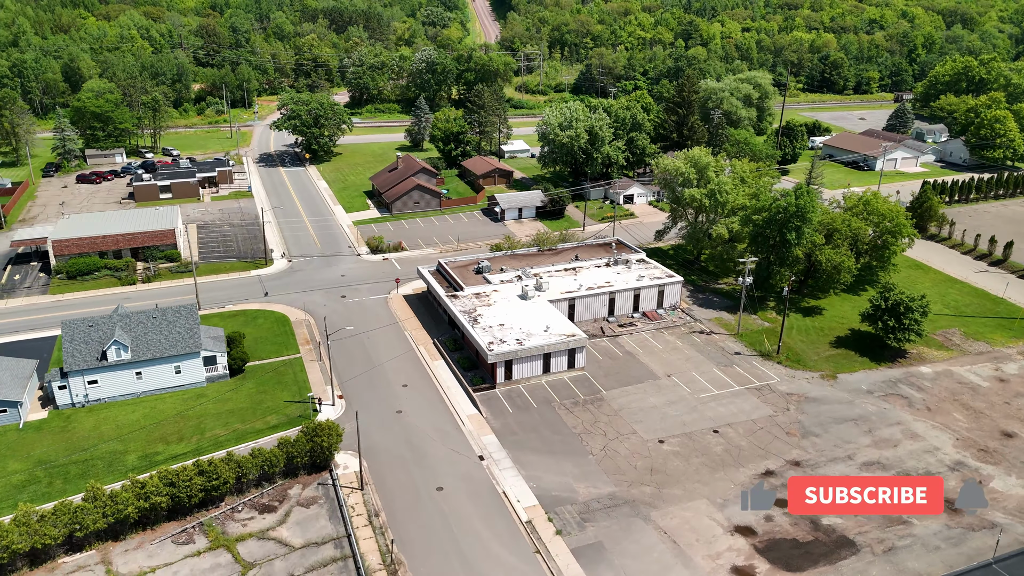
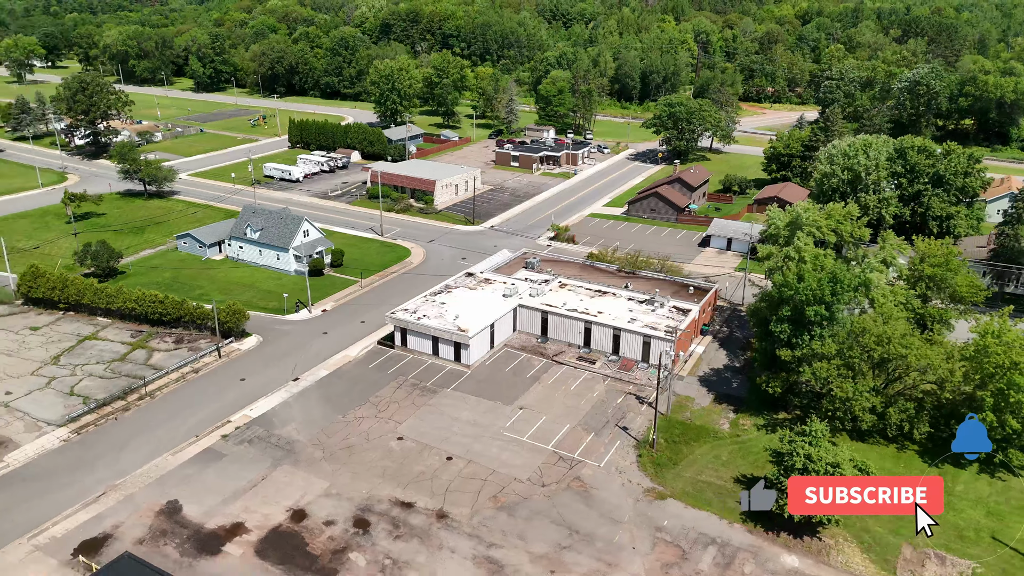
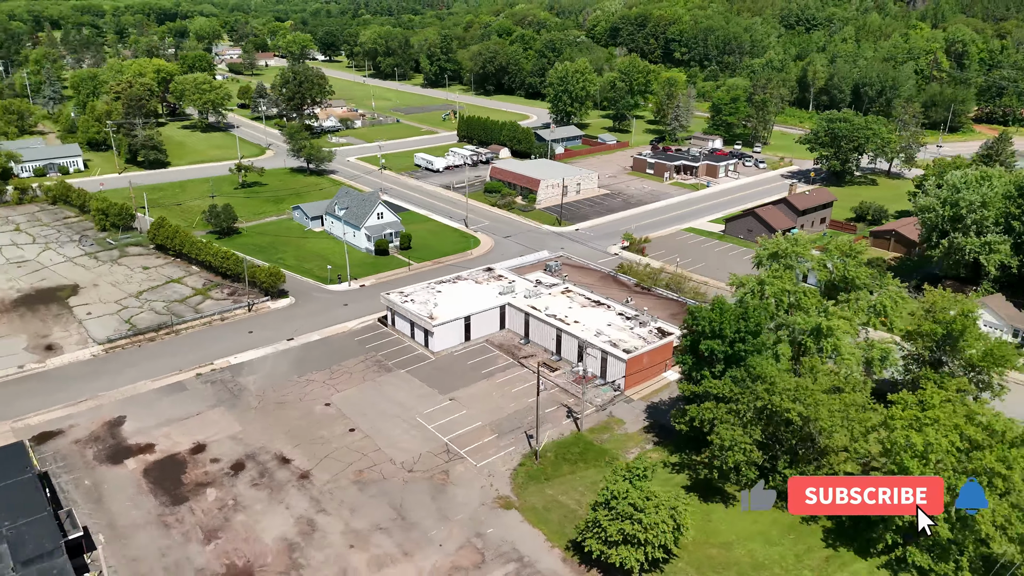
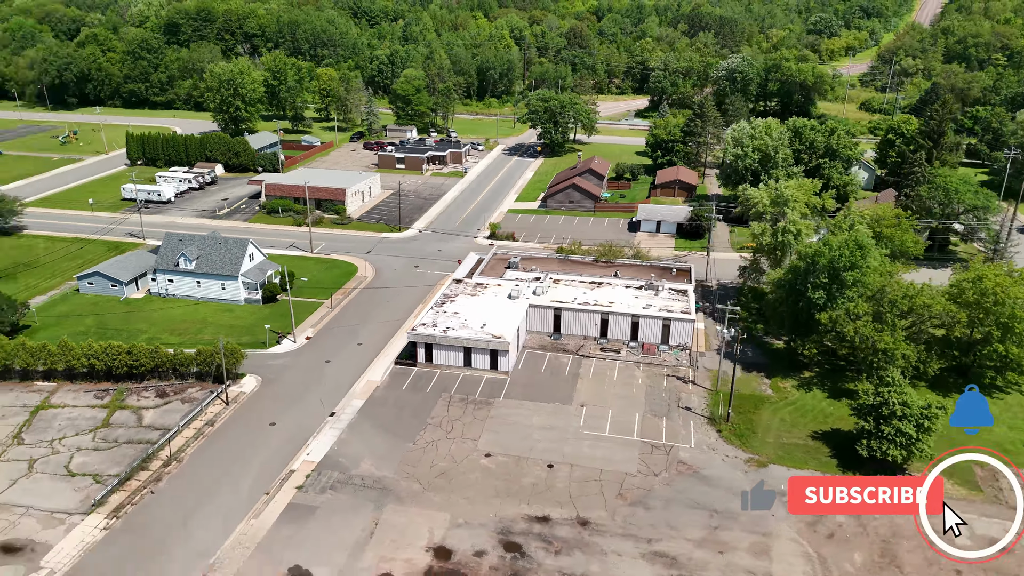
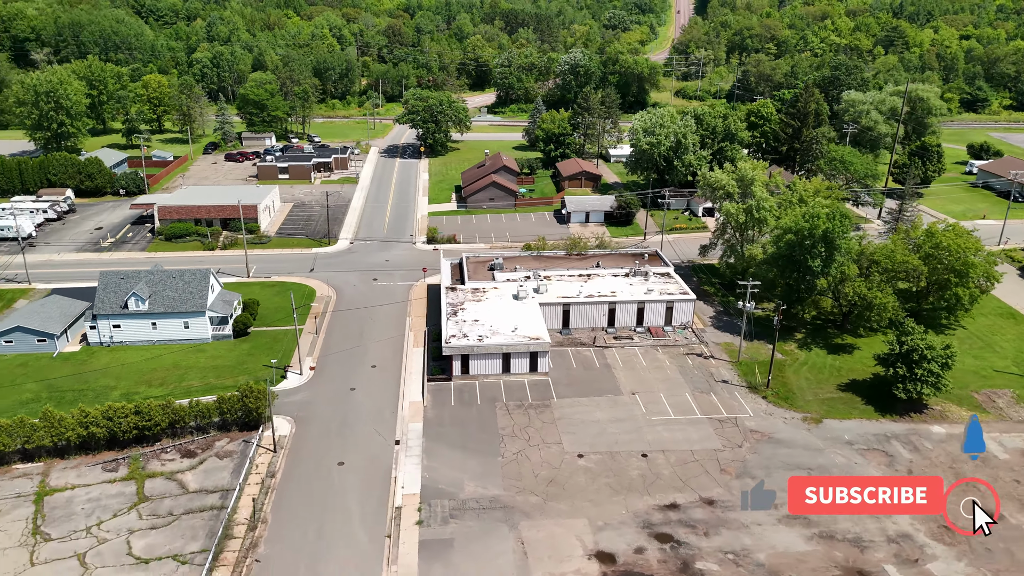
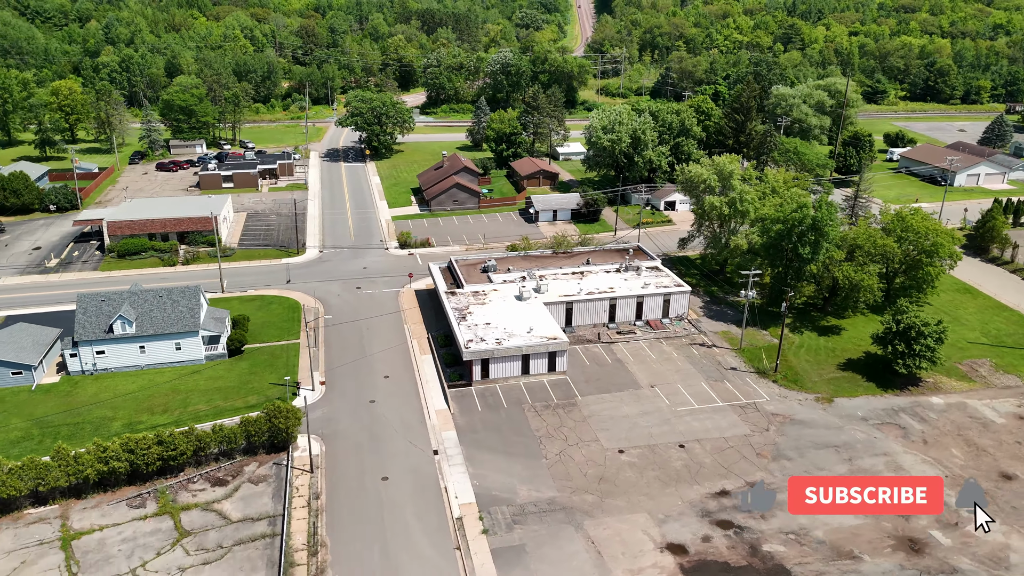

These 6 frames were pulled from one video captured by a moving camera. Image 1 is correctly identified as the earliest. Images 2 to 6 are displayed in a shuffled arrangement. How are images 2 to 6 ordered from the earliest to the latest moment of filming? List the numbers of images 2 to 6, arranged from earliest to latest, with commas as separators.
6, 5, 4, 2, 3
